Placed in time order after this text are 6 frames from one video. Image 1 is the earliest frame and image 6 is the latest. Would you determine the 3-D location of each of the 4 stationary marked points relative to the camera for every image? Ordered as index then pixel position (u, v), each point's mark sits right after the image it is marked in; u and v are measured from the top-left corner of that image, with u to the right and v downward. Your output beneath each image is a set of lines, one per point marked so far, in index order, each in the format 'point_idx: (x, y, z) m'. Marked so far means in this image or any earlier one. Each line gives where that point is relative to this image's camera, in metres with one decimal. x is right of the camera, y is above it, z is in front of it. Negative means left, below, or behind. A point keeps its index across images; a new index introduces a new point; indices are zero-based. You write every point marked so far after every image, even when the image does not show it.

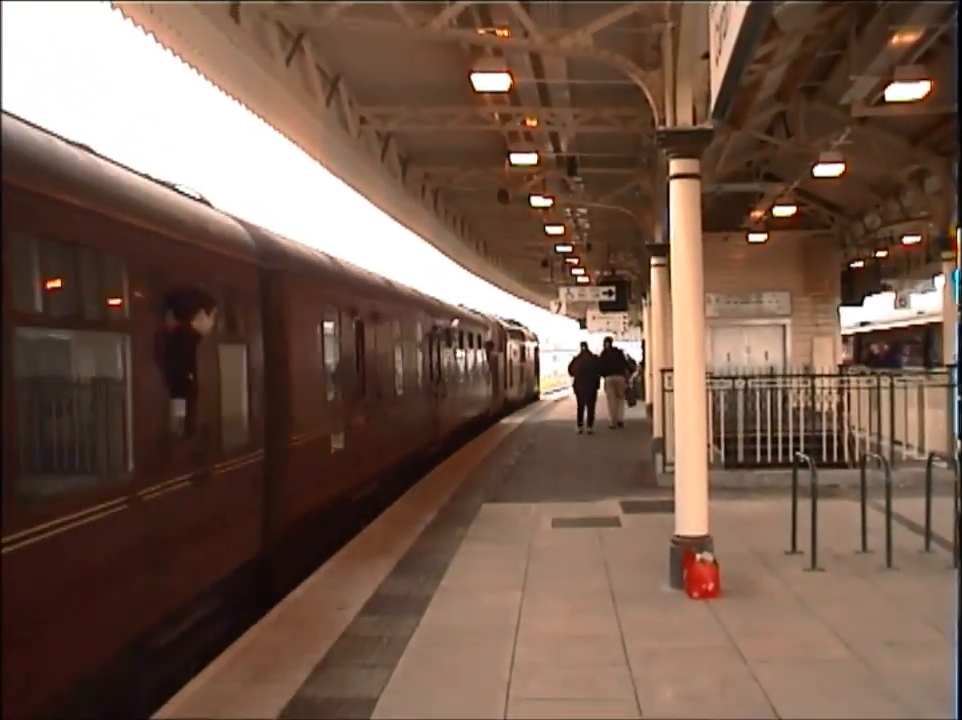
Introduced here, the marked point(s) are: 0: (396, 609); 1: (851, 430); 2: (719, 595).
0: (-0.7, -2.1, +10.0) m
1: (+4.5, -0.9, +14.2) m
2: (+2.0, -2.0, +10.0) m
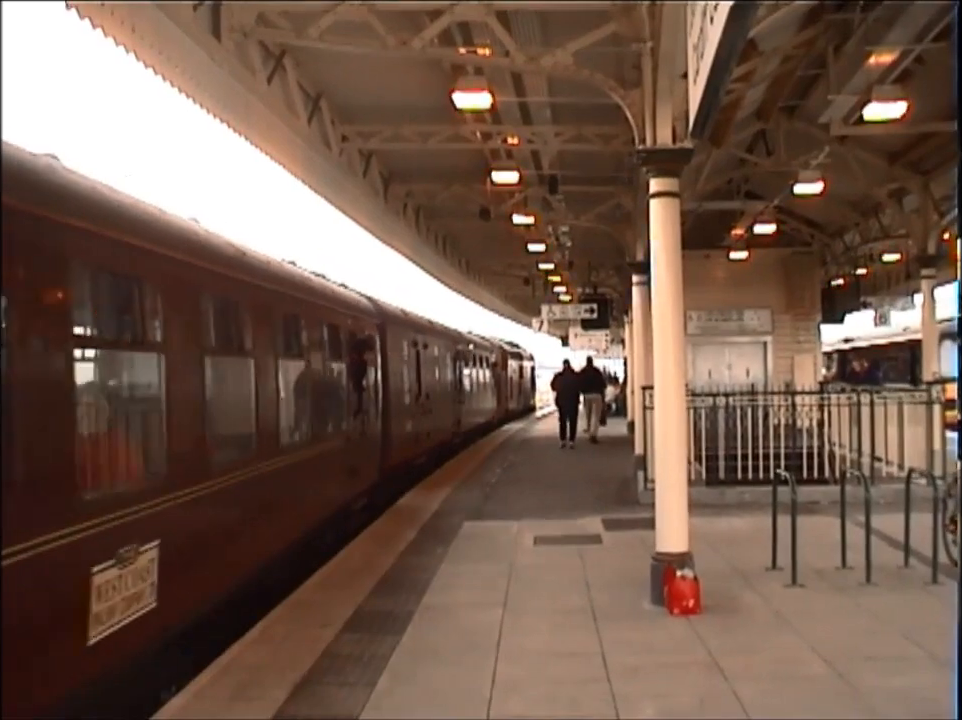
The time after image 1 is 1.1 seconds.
0: (-0.9, -2.2, +10.0) m
1: (+4.3, -1.1, +14.2) m
2: (+1.8, -2.1, +10.0) m
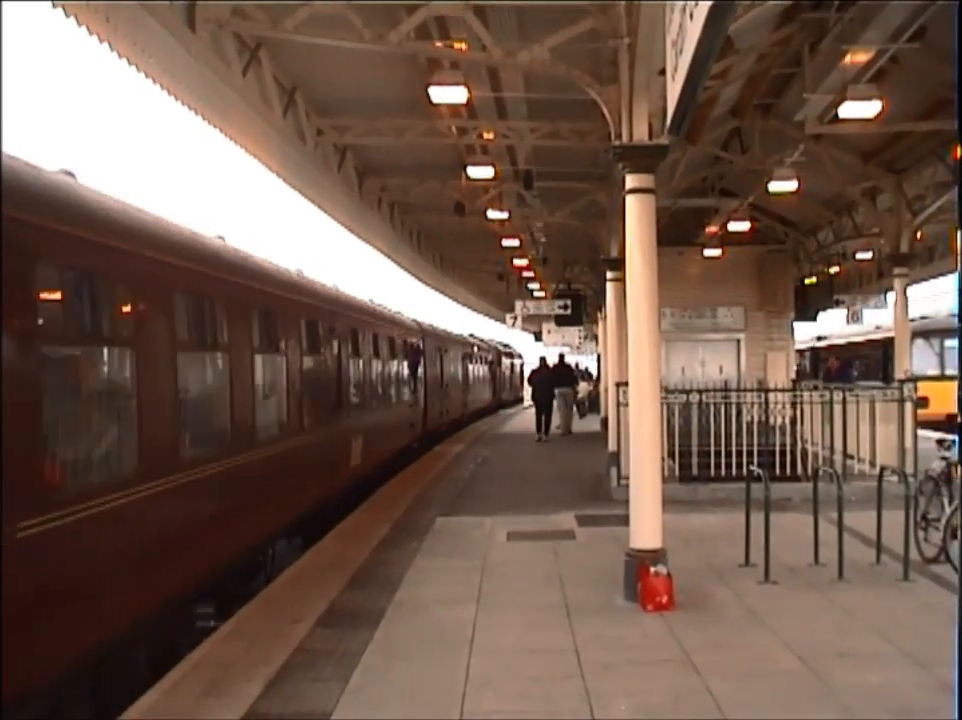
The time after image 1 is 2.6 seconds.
0: (-1.1, -2.2, +10.0) m
1: (+4.0, -1.0, +14.3) m
2: (+1.6, -2.1, +10.1) m
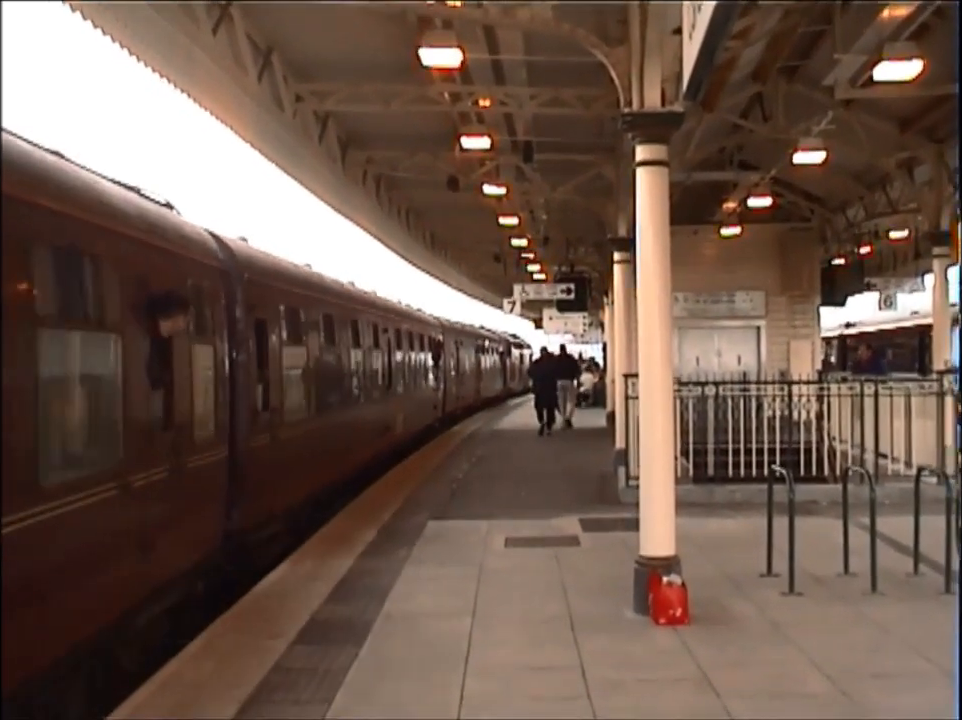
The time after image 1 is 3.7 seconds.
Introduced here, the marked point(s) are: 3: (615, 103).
0: (-1.1, -2.1, +9.0) m
1: (+3.9, -0.9, +13.3) m
2: (+1.6, -2.0, +9.1) m
3: (+1.5, +2.8, +12.8) m
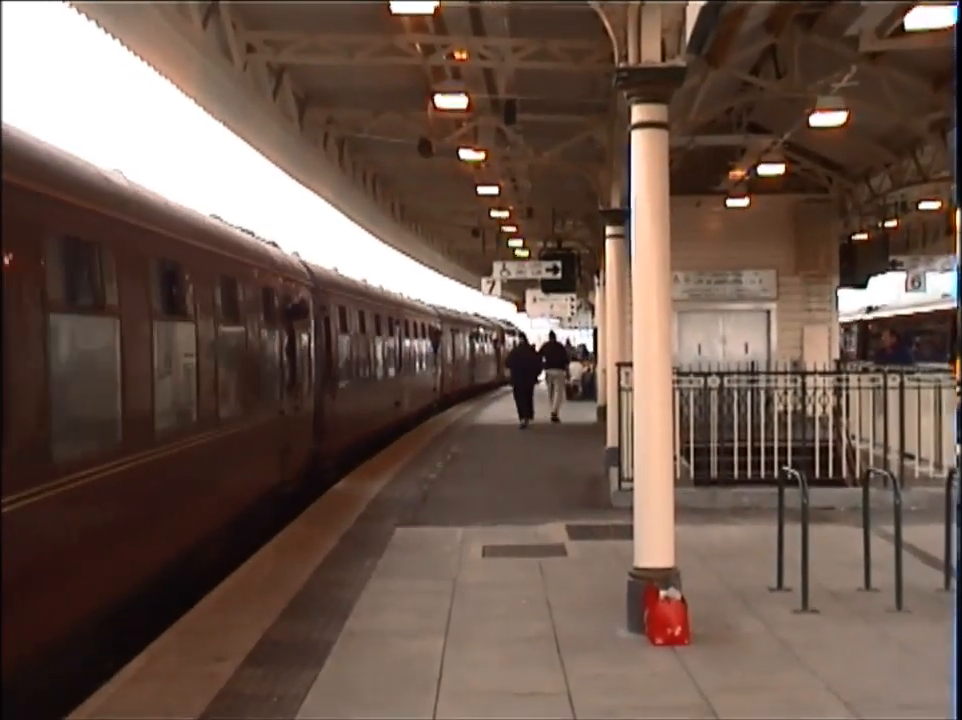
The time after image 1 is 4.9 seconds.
0: (-1.3, -2.0, +7.9) m
1: (+3.6, -0.8, +12.2) m
2: (+1.4, -1.9, +8.0) m
3: (+1.2, +2.9, +11.7) m
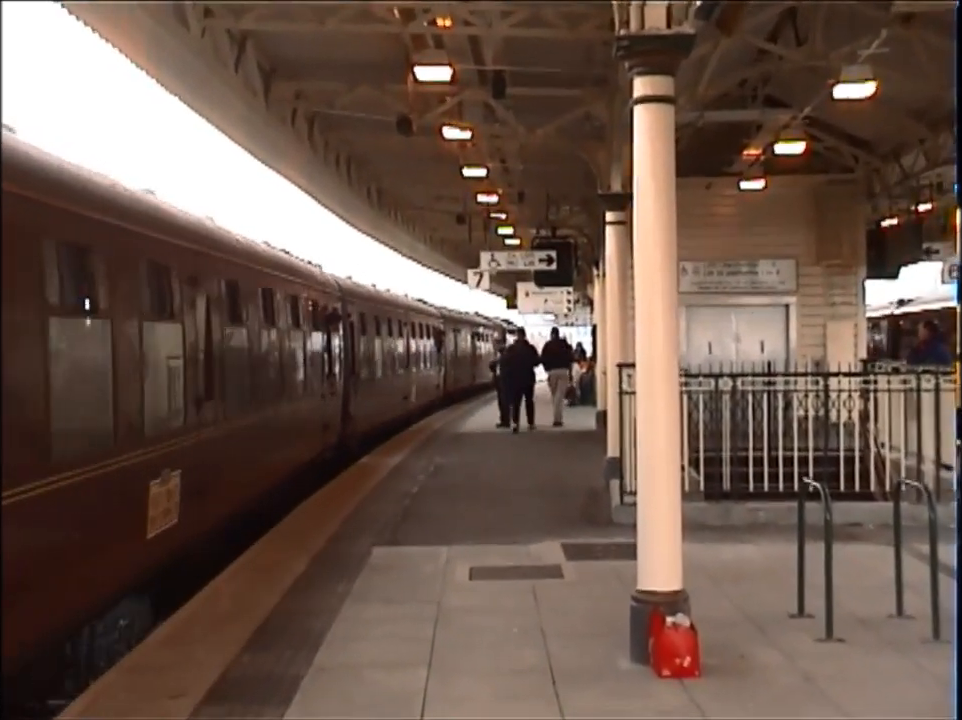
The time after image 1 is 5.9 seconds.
0: (-1.4, -2.0, +6.9) m
1: (+3.5, -0.8, +11.3) m
2: (+1.3, -1.9, +7.1) m
3: (+1.1, +2.9, +10.7) m
